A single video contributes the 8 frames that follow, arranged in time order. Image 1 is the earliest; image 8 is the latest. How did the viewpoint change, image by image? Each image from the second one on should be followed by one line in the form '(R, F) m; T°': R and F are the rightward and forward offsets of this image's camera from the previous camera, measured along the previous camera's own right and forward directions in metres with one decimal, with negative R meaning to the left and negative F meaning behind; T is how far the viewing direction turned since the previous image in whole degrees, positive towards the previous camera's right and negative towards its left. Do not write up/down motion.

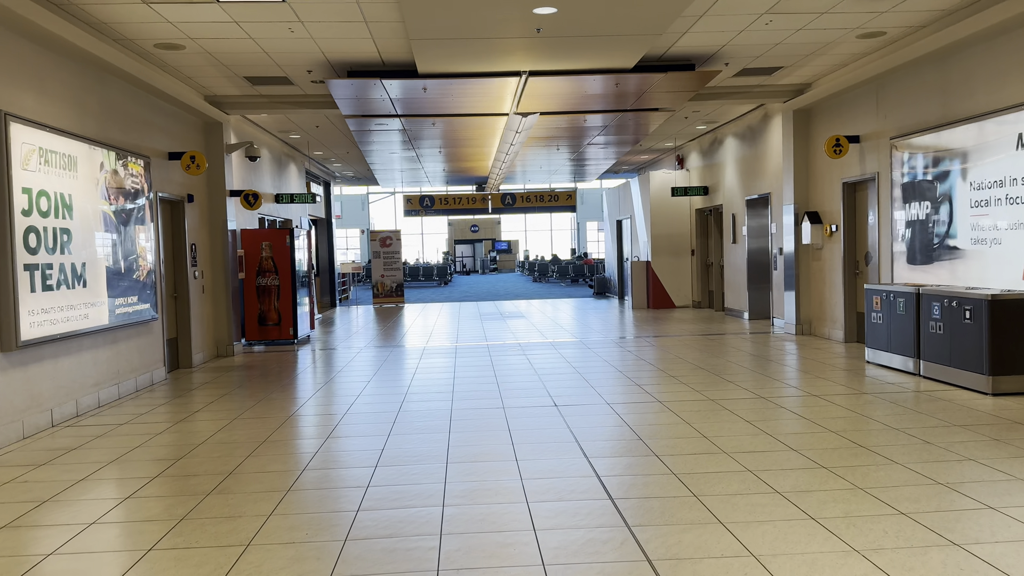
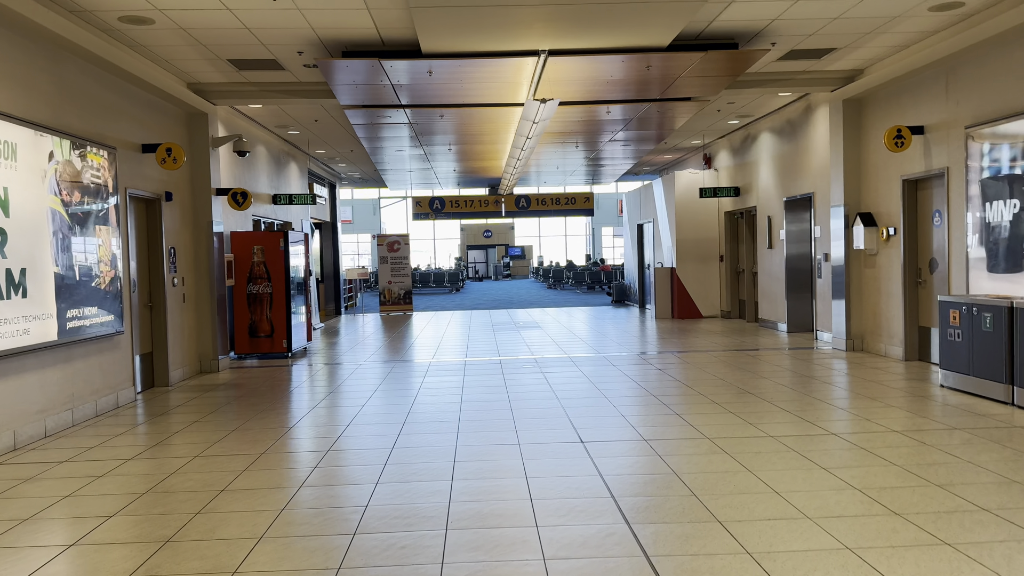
(0.0, +1.0) m; -1°
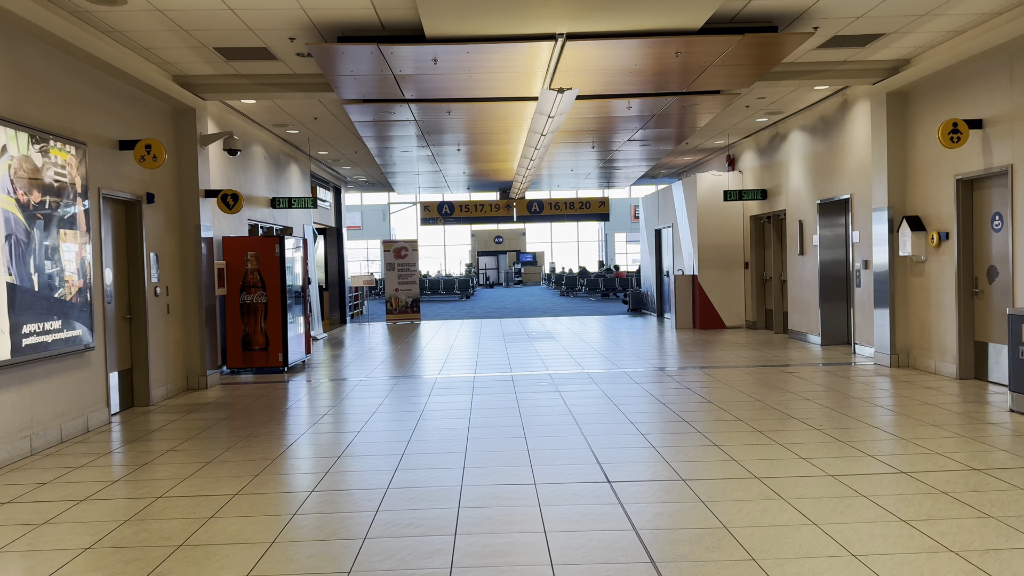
(0.0, +0.7) m; -1°
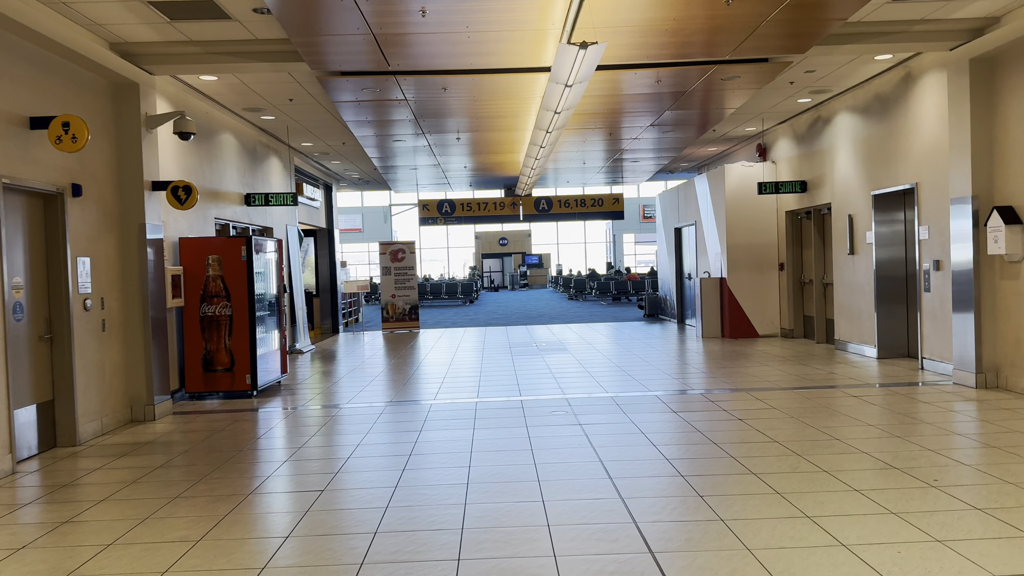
(0.0, +1.3) m; 0°
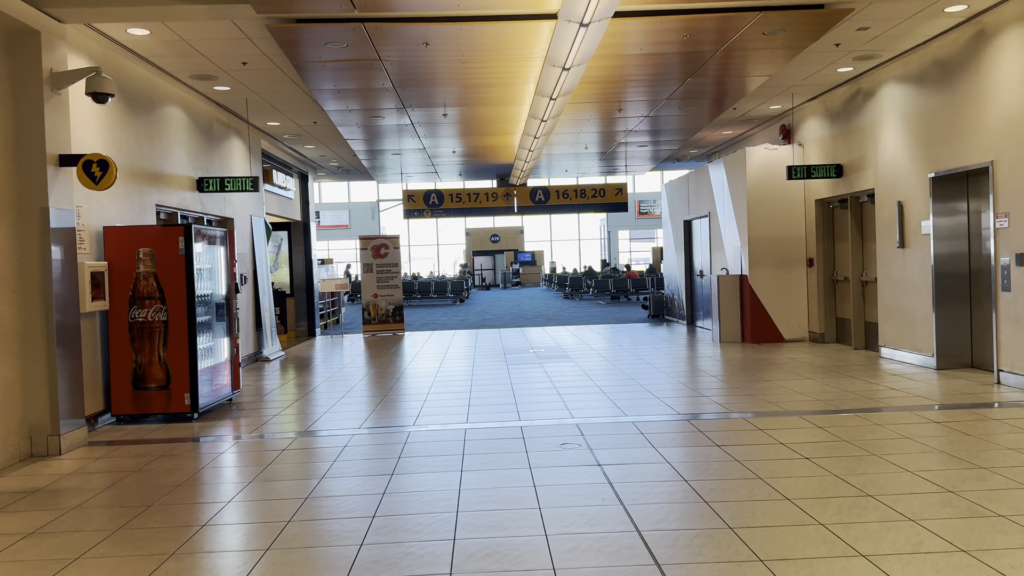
(0.0, +1.3) m; +1°
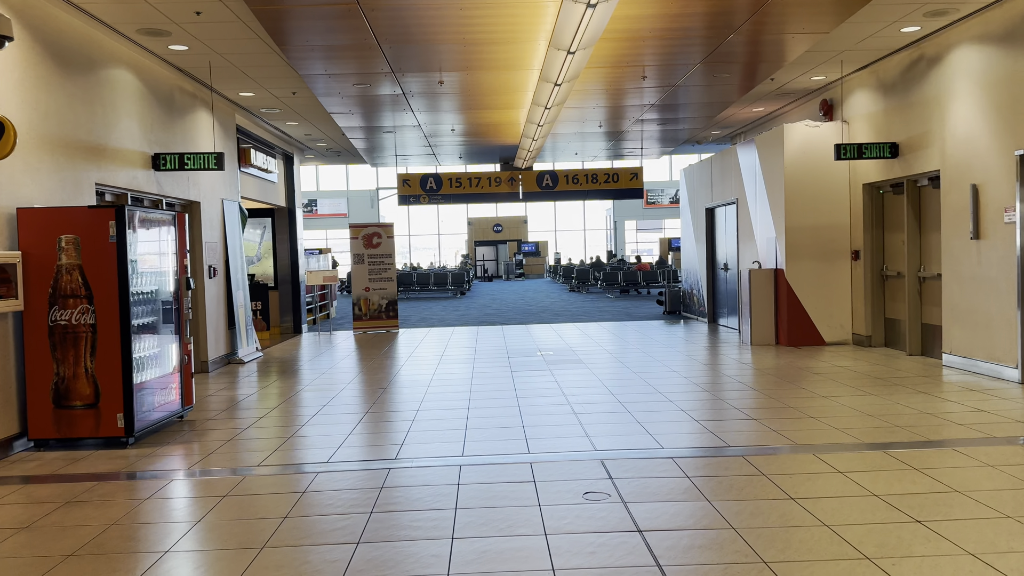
(0.0, +1.2) m; 0°
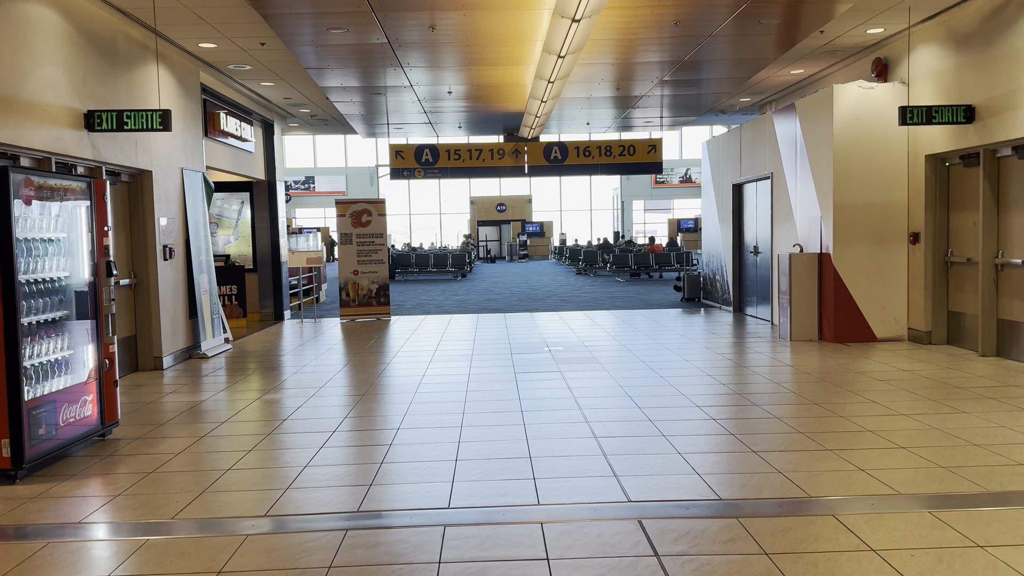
(0.0, +1.2) m; 0°
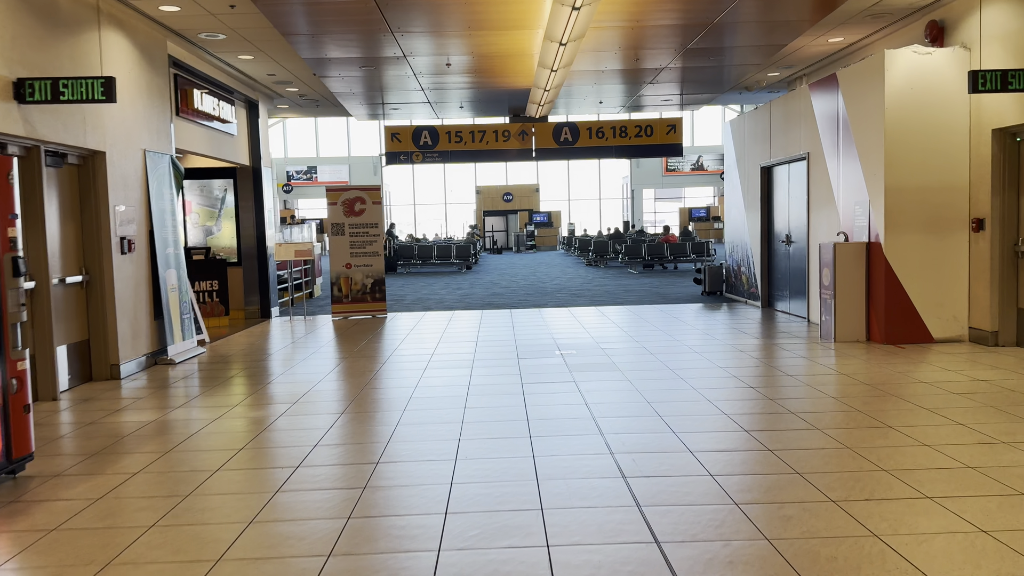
(0.0, +0.9) m; -1°
